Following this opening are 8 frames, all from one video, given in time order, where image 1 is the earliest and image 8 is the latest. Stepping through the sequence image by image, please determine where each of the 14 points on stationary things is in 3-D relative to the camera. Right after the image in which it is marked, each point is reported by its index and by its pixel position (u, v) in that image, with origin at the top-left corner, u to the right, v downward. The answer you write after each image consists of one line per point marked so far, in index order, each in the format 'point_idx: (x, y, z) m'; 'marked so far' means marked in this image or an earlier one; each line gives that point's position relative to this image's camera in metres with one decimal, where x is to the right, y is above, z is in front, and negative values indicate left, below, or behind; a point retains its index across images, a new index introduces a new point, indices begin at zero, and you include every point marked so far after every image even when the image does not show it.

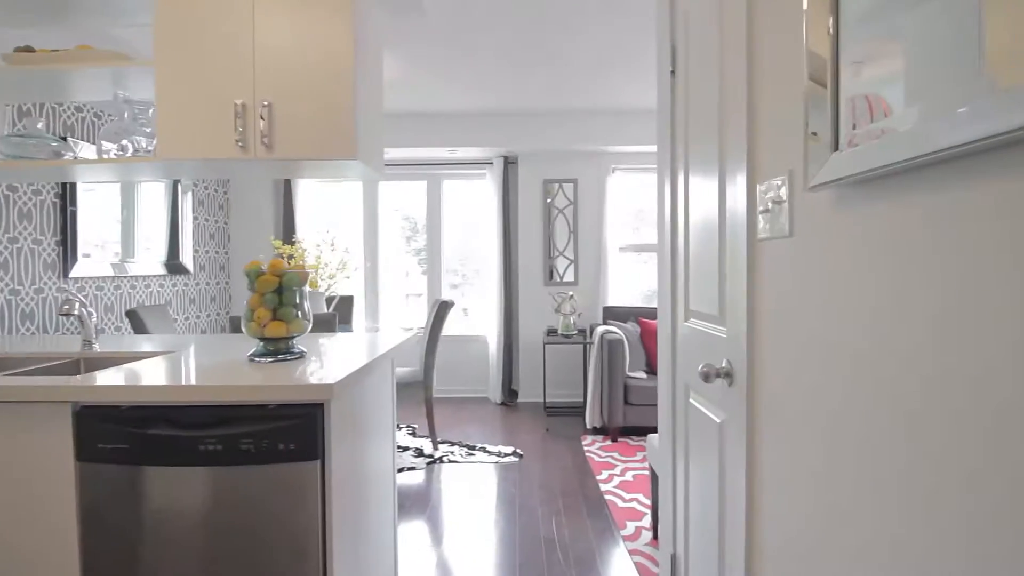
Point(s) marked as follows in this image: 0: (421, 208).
0: (-0.9, +0.8, +5.1) m
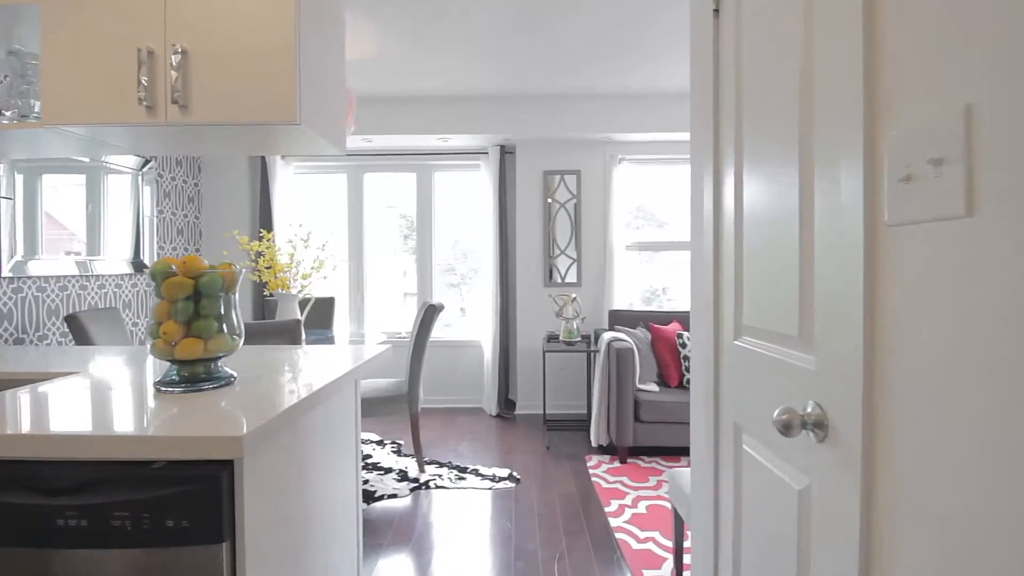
0: (-0.9, +0.8, +4.7) m
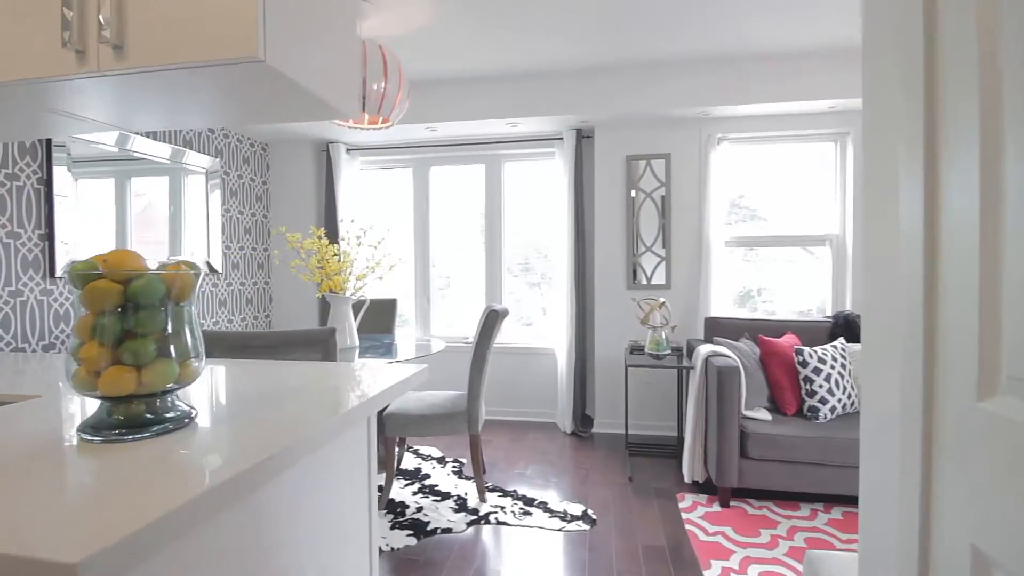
0: (-0.3, +0.8, +4.3) m
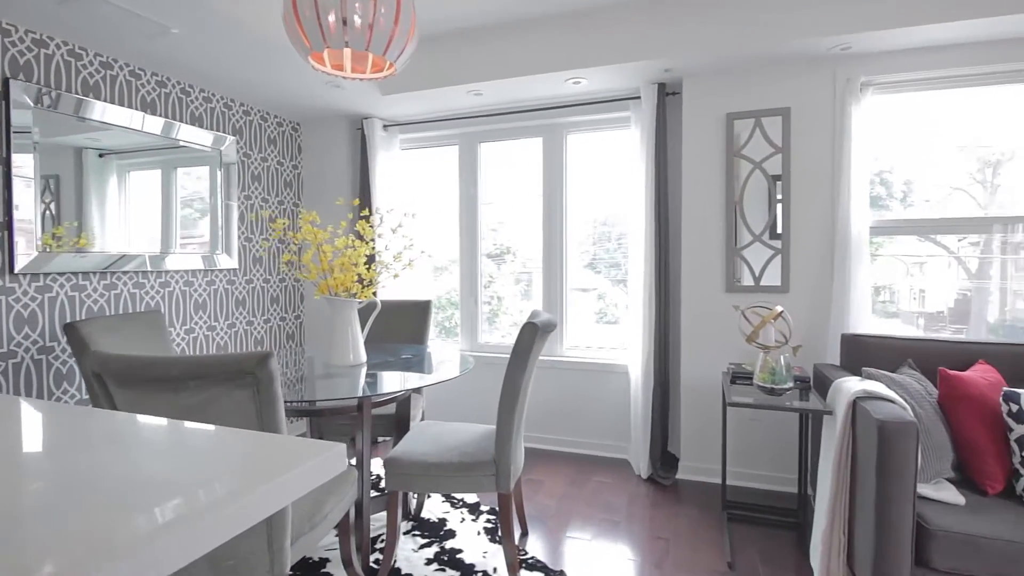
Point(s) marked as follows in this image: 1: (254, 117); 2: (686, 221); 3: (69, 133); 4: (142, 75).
0: (+0.2, +0.8, +3.5) m
1: (-1.7, +1.1, +3.4) m
2: (+1.0, +0.4, +3.0) m
3: (-2.0, +0.7, +2.5) m
4: (-2.0, +1.1, +2.7) m
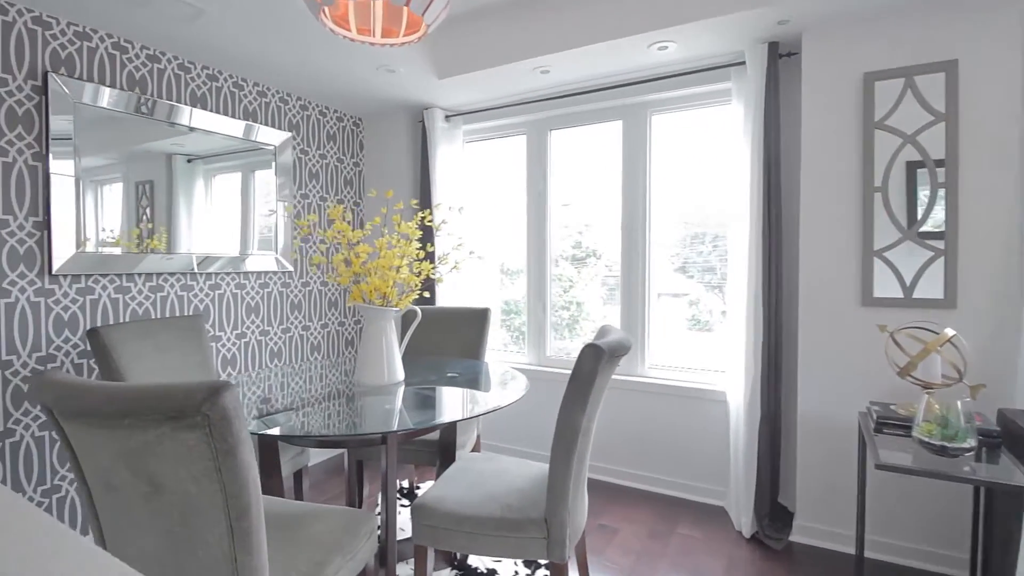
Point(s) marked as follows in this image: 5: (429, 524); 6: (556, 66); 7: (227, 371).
0: (+0.6, +0.7, +3.0) m
1: (-1.3, +1.1, +3.3) m
2: (+1.3, +0.3, +2.4) m
3: (-1.7, +0.7, +2.4) m
4: (-1.6, +1.1, +2.6) m
5: (-0.3, -0.7, +1.6) m
6: (+0.2, +1.2, +2.7) m
7: (-1.6, -0.5, +2.8) m
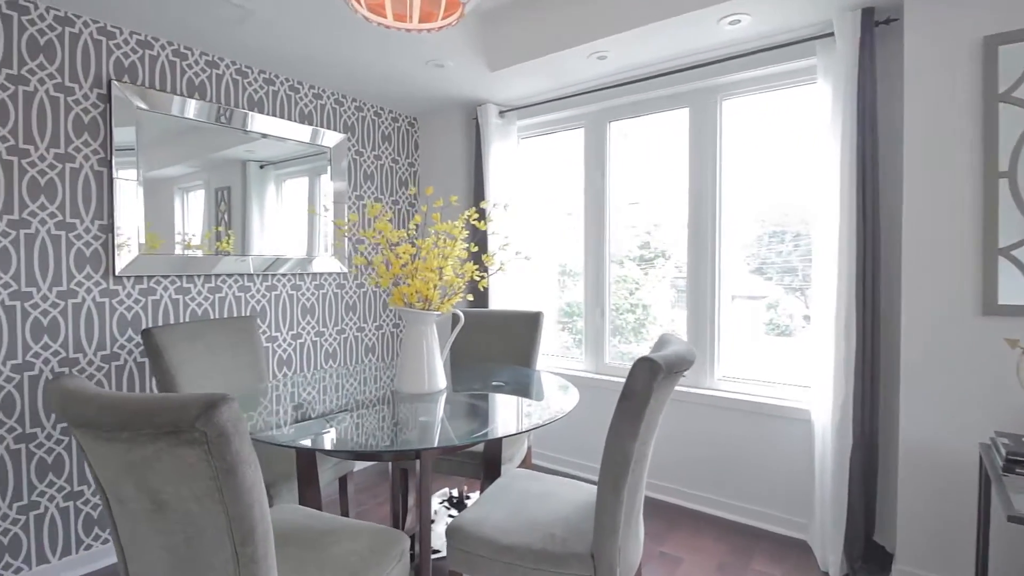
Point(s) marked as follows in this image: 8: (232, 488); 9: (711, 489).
0: (+0.9, +0.7, +2.8) m
1: (-0.9, +1.1, +3.3) m
2: (+1.5, +0.3, +2.0) m
3: (-1.5, +0.7, +2.4) m
4: (-1.4, +1.1, +2.6) m
5: (-0.1, -0.8, +1.5) m
6: (+0.5, +1.1, +2.5) m
7: (-1.3, -0.5, +2.8) m
8: (-0.5, -0.4, +1.0) m
9: (+1.1, -1.0, +2.6) m
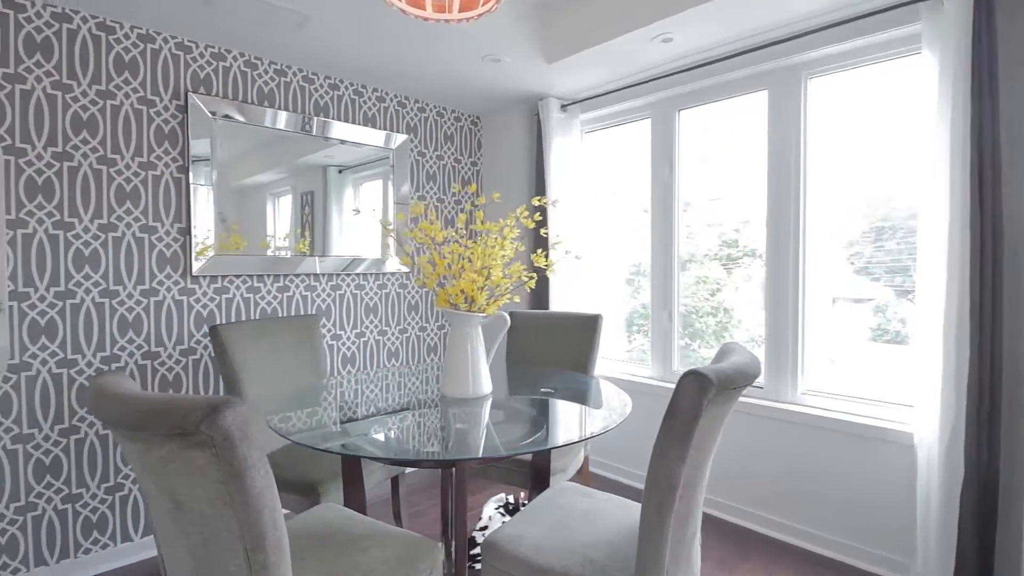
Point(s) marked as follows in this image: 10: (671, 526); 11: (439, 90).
0: (+1.2, +0.7, +2.5) m
1: (-0.5, +1.1, +3.3) m
2: (+1.7, +0.3, +1.7) m
3: (-1.2, +0.7, +2.5) m
4: (-1.0, +1.1, +2.7) m
5: (0.0, -0.8, +1.4) m
6: (+0.8, +1.1, +2.3) m
7: (-0.9, -0.5, +2.9) m
8: (-0.5, -0.4, +0.9) m
9: (+1.3, -1.0, +2.3) m
10: (+0.4, -0.5, +1.2) m
11: (-0.4, +1.2, +3.0) m
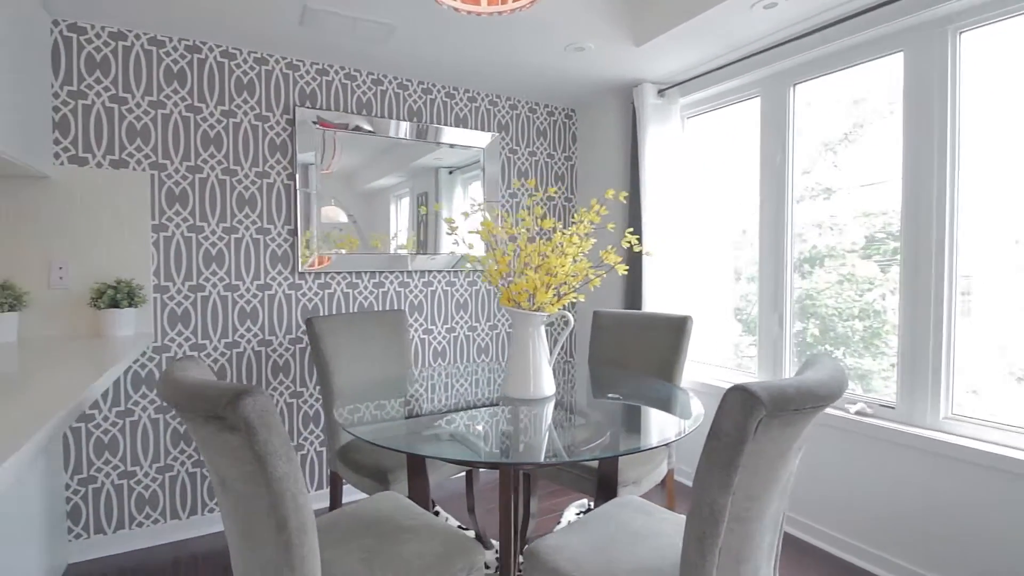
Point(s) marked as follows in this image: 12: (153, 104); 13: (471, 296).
0: (+1.6, +0.7, +2.1) m
1: (+0.1, +1.1, +3.3) m
2: (+1.8, +0.3, +1.2) m
3: (-0.8, +0.7, +2.7) m
4: (-0.6, +1.1, +2.9) m
5: (+0.1, -0.8, +1.3) m
6: (+1.1, +1.1, +2.0) m
7: (-0.4, -0.4, +3.0) m
8: (-0.5, -0.4, +1.0) m
9: (+1.6, -1.0, +1.9) m
10: (+0.4, -0.6, +1.1) m
11: (+0.1, +1.2, +3.0) m
12: (-1.6, +0.8, +2.3) m
13: (-0.3, -0.1, +3.2) m
